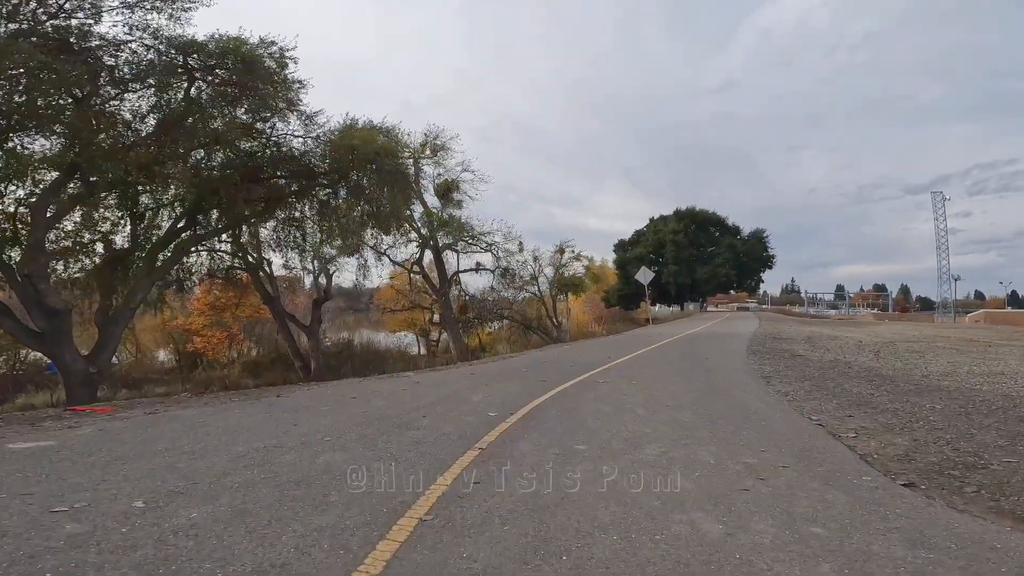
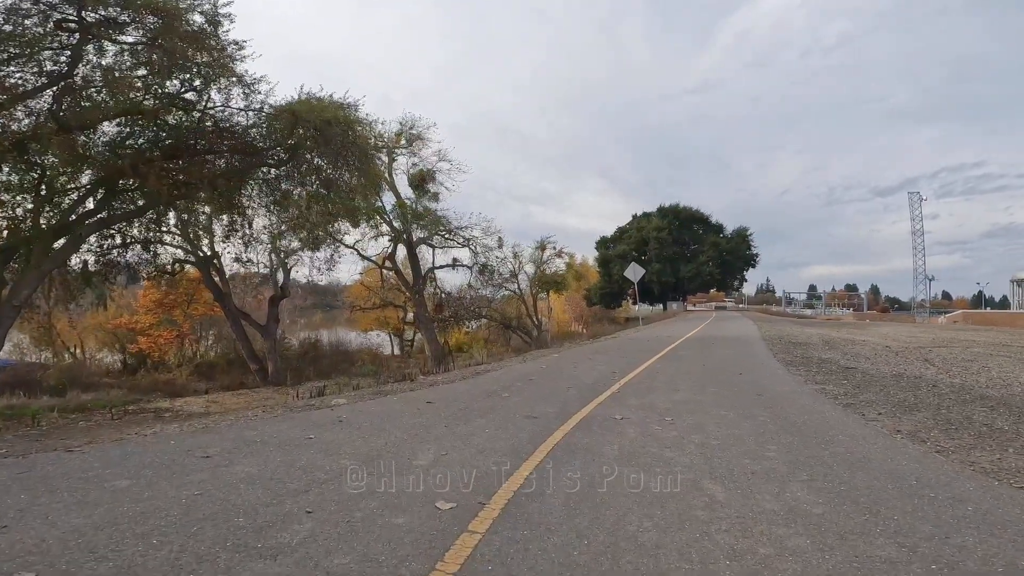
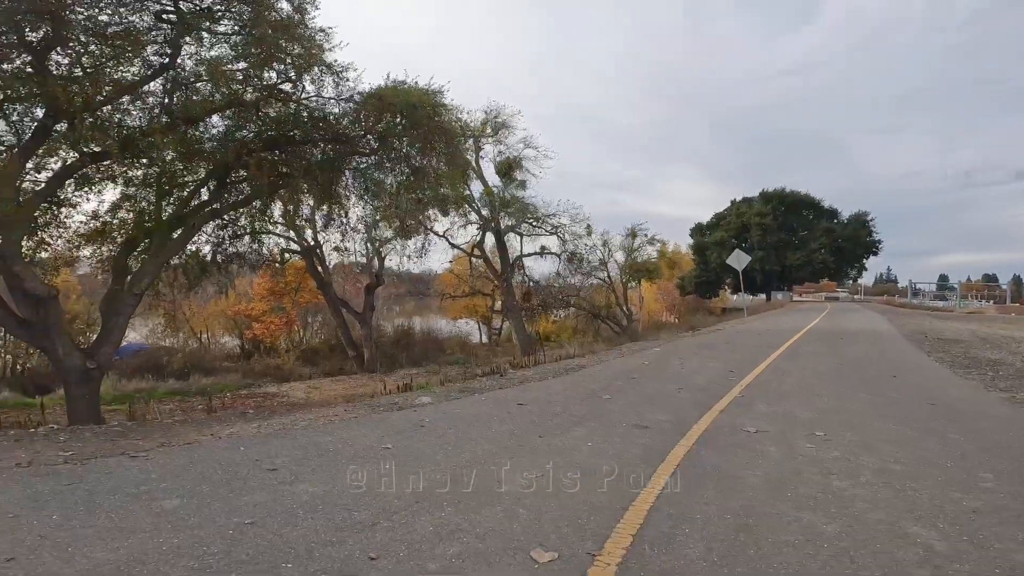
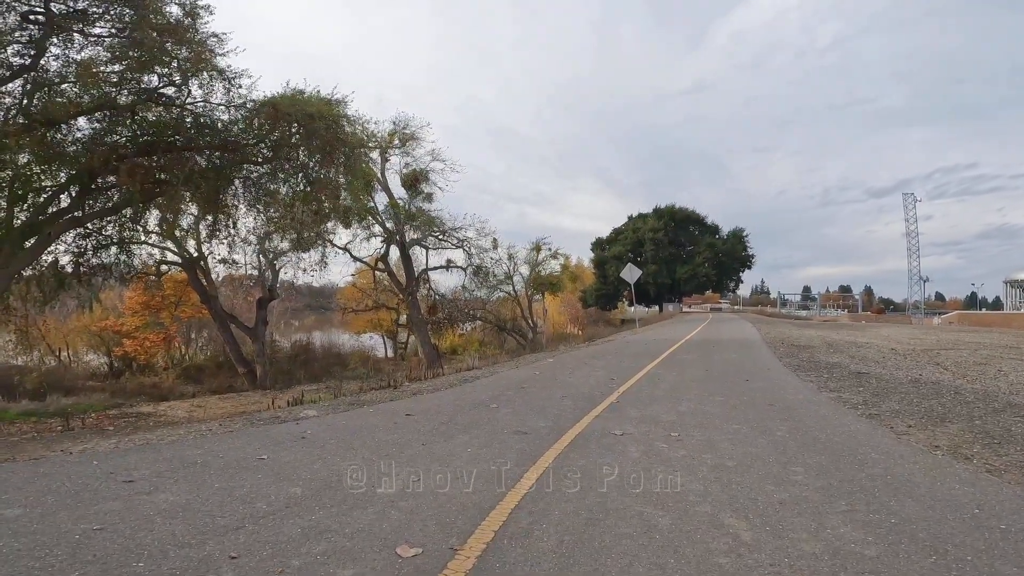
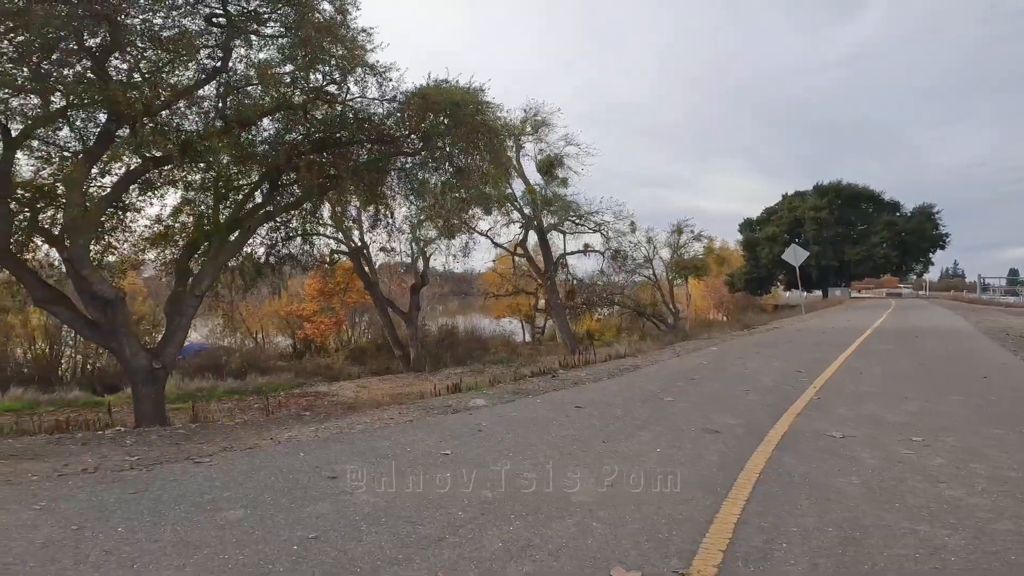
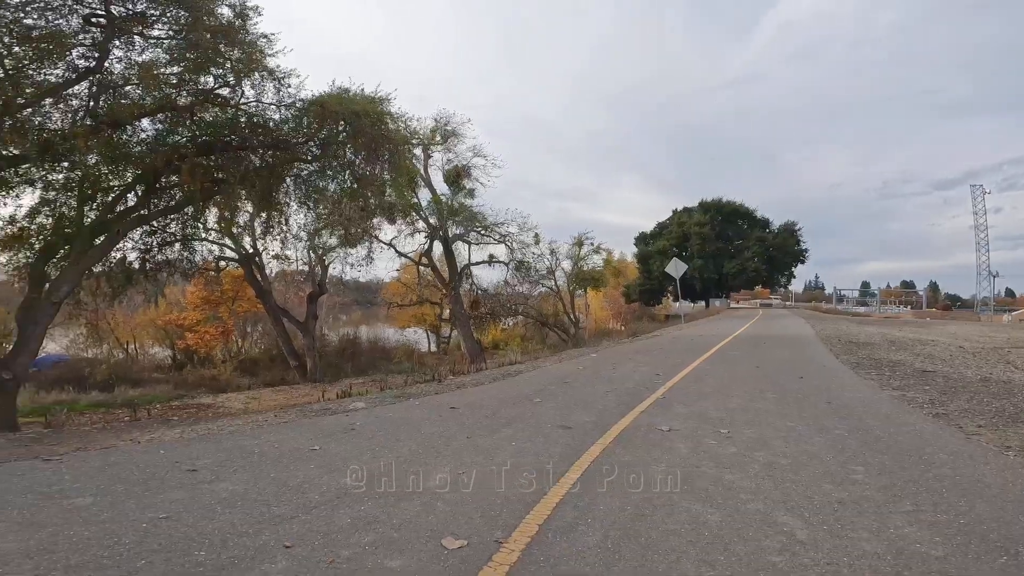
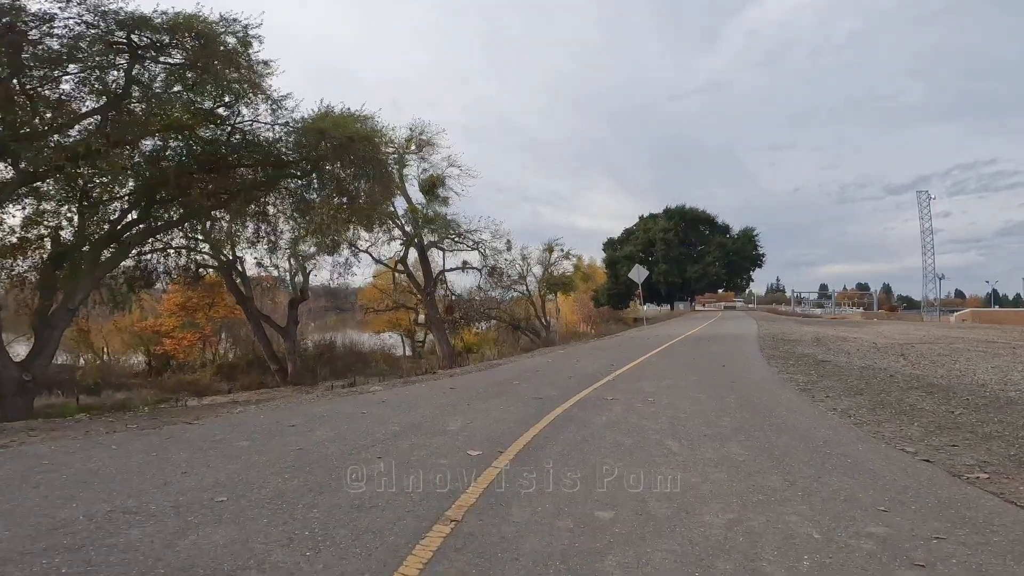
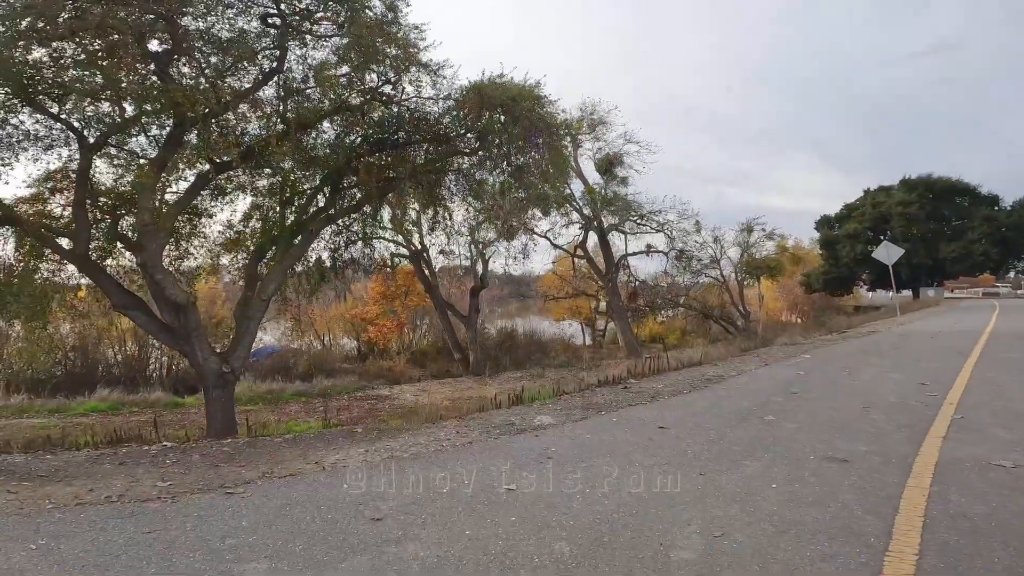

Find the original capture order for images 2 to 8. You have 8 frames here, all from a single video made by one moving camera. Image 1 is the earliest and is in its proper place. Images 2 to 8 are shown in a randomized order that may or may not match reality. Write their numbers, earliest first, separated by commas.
7, 2, 4, 6, 3, 5, 8
